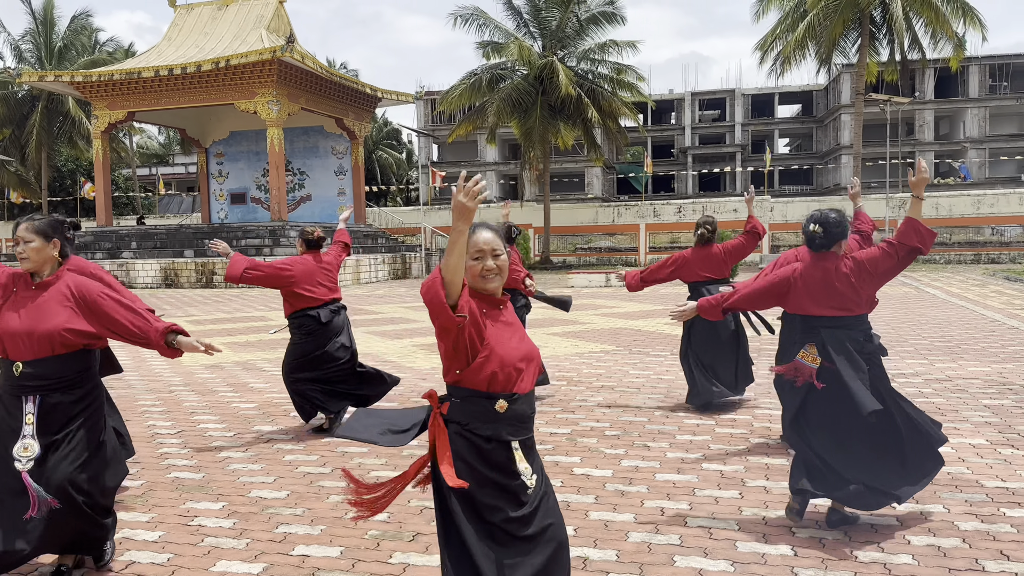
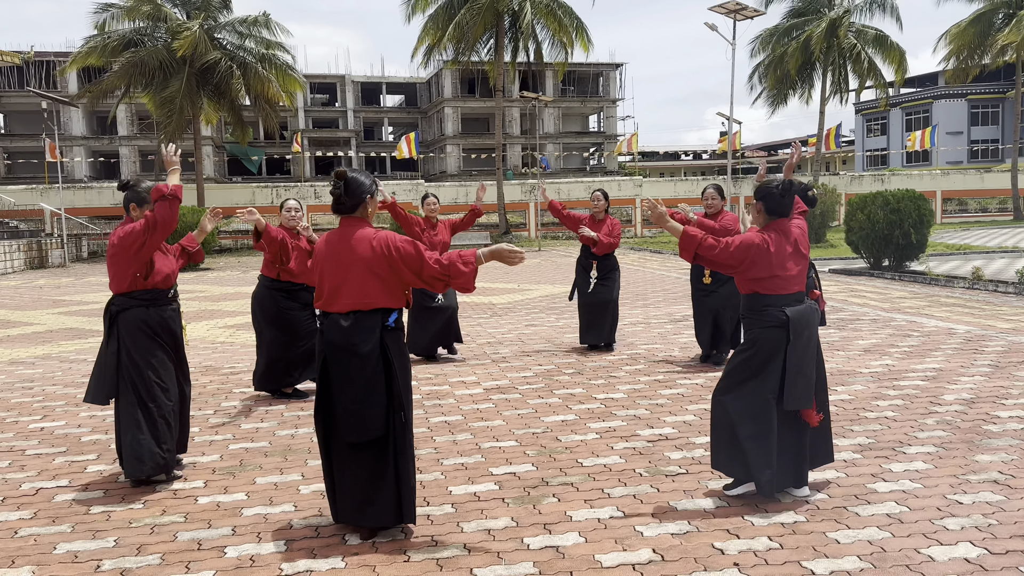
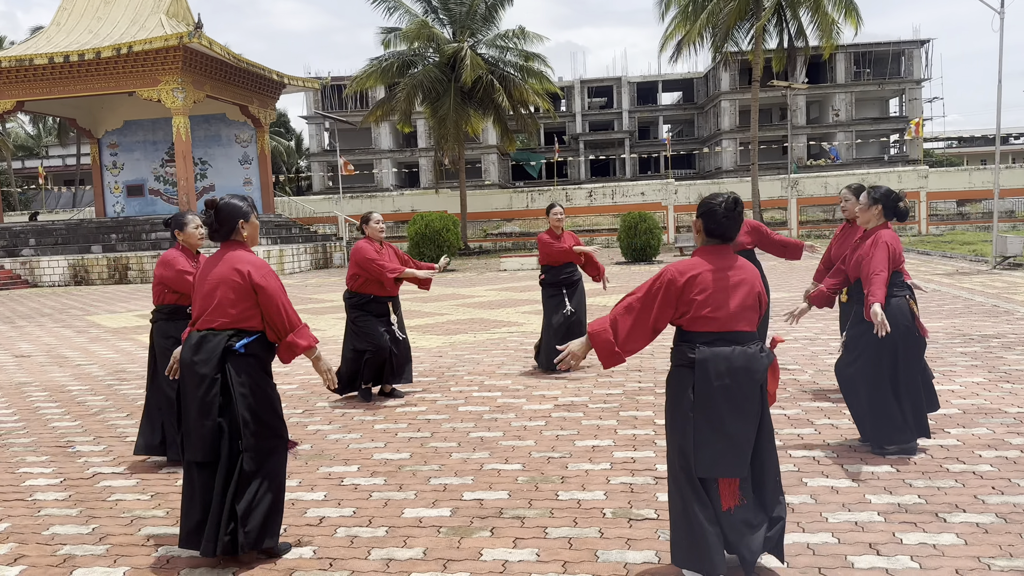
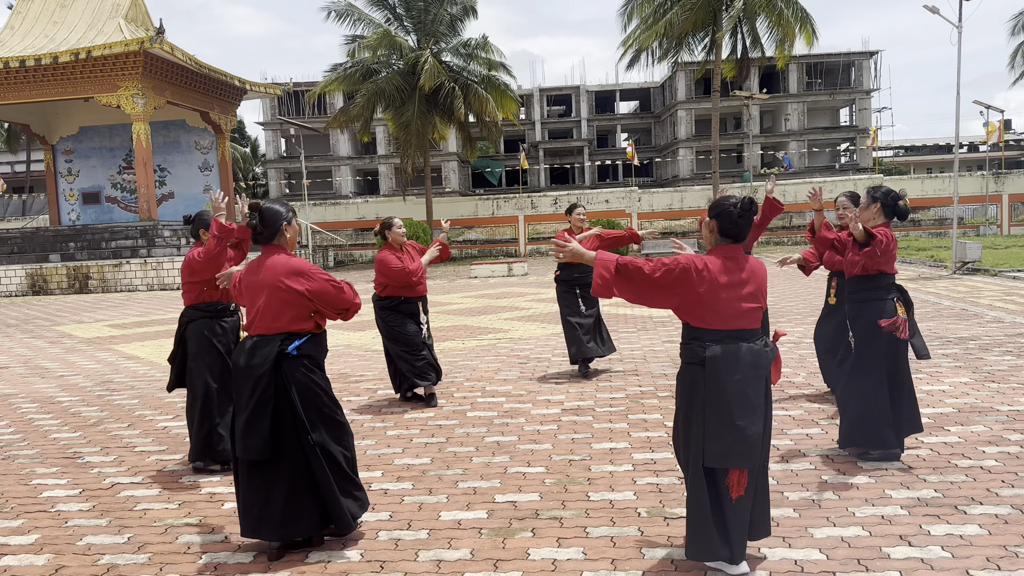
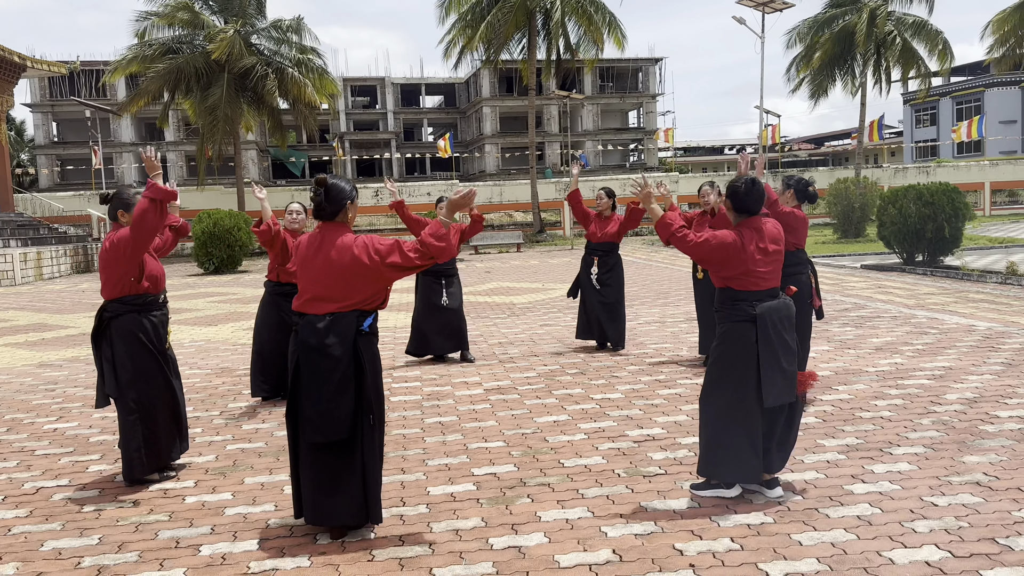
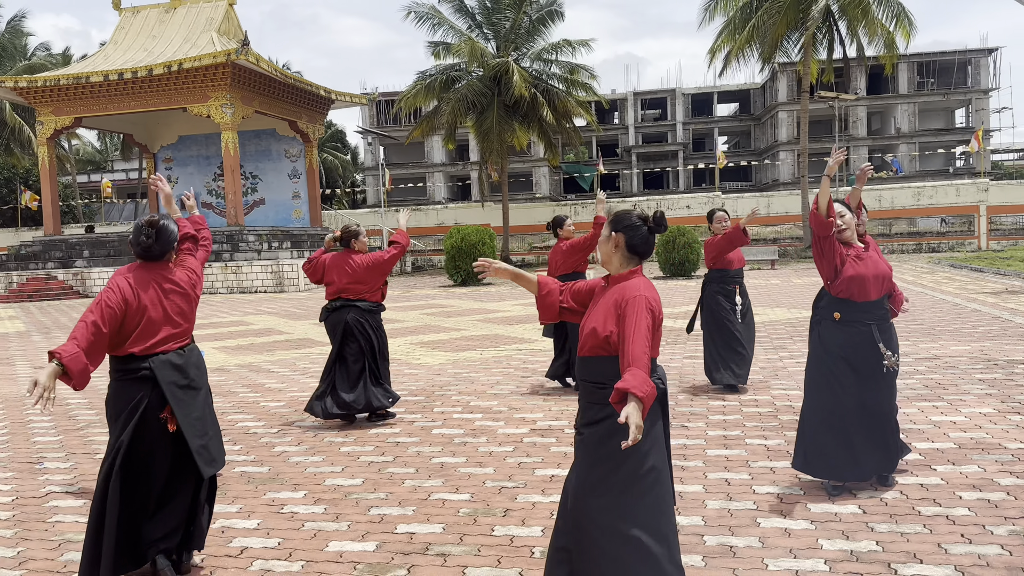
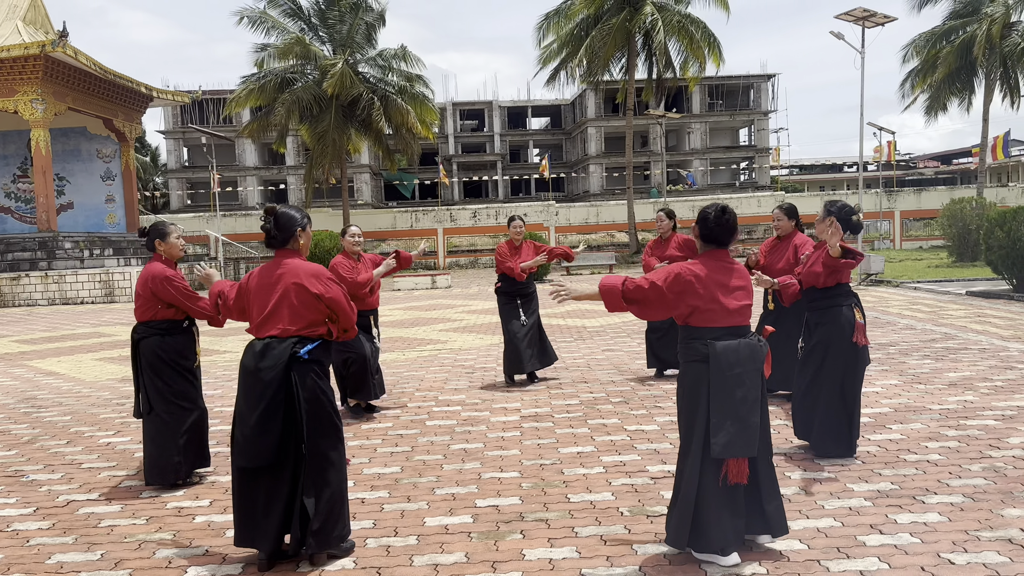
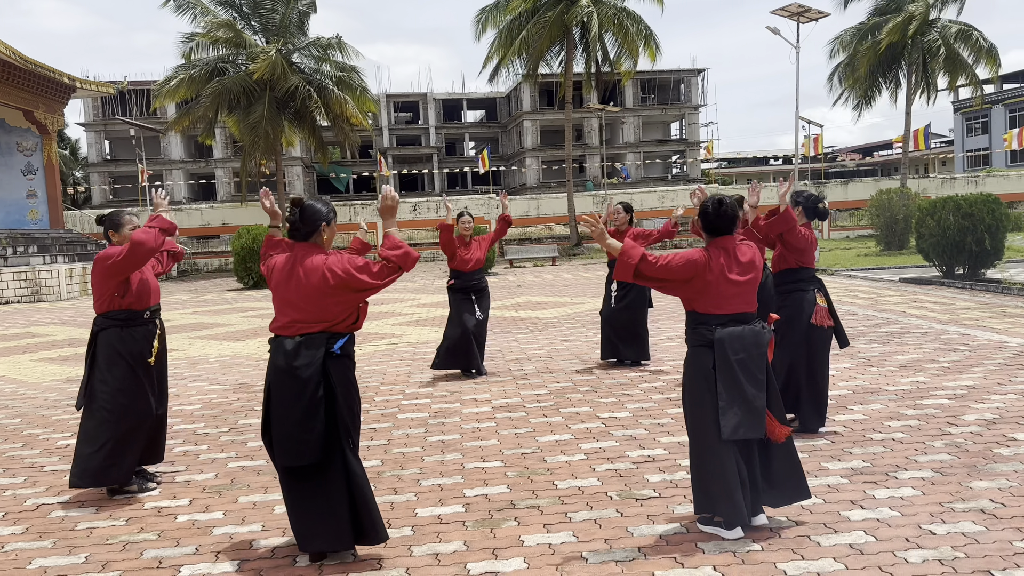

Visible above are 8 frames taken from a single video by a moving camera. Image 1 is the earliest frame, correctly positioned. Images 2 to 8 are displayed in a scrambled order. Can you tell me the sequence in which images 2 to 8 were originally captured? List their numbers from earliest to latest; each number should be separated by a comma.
6, 3, 4, 7, 8, 5, 2
